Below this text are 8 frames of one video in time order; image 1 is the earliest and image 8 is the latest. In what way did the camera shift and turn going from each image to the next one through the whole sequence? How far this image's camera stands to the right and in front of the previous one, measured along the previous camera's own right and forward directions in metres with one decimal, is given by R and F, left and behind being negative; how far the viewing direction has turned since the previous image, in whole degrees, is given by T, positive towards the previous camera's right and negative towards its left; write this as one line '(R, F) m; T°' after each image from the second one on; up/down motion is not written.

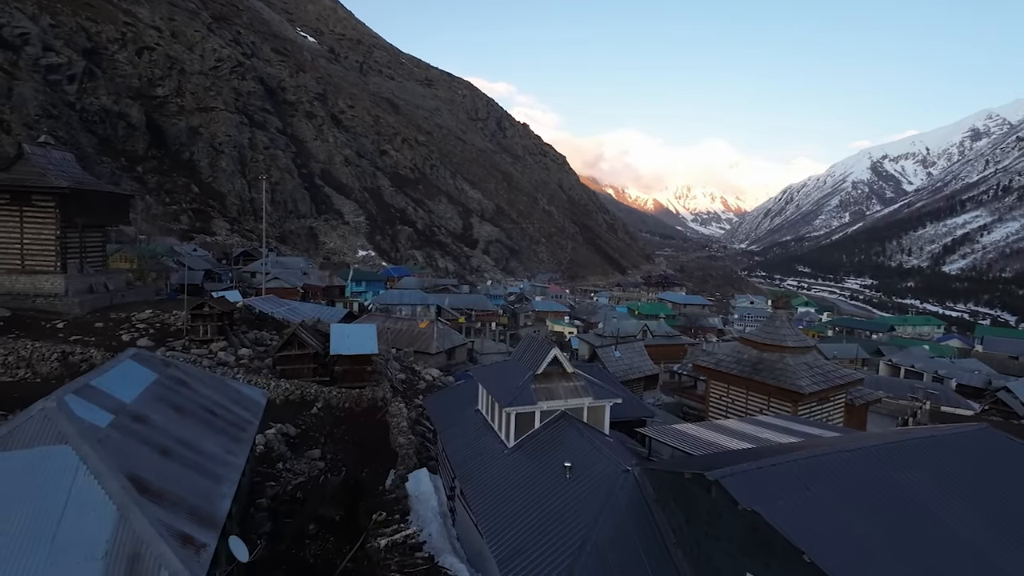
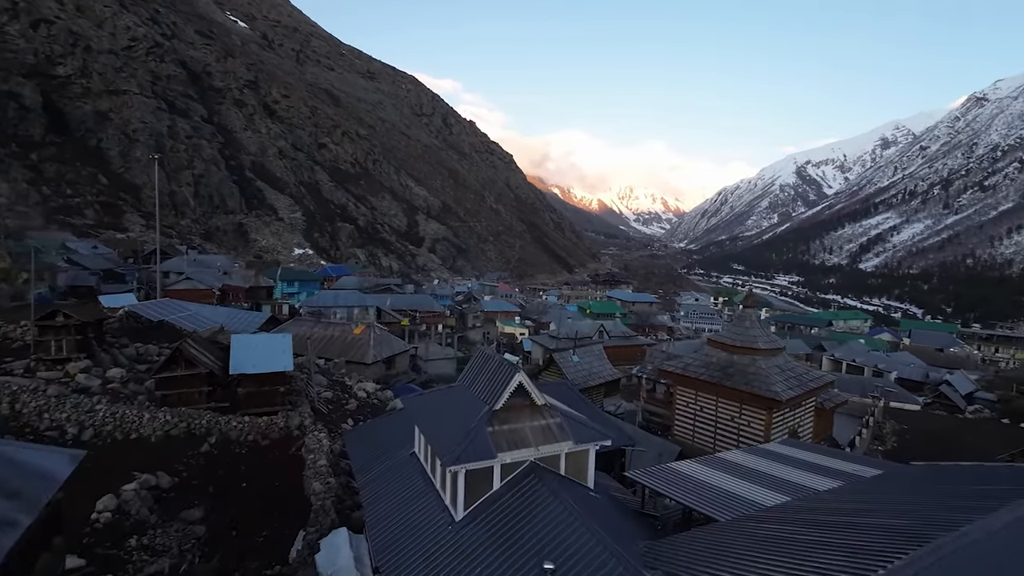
(0.0, +2.5) m; +6°
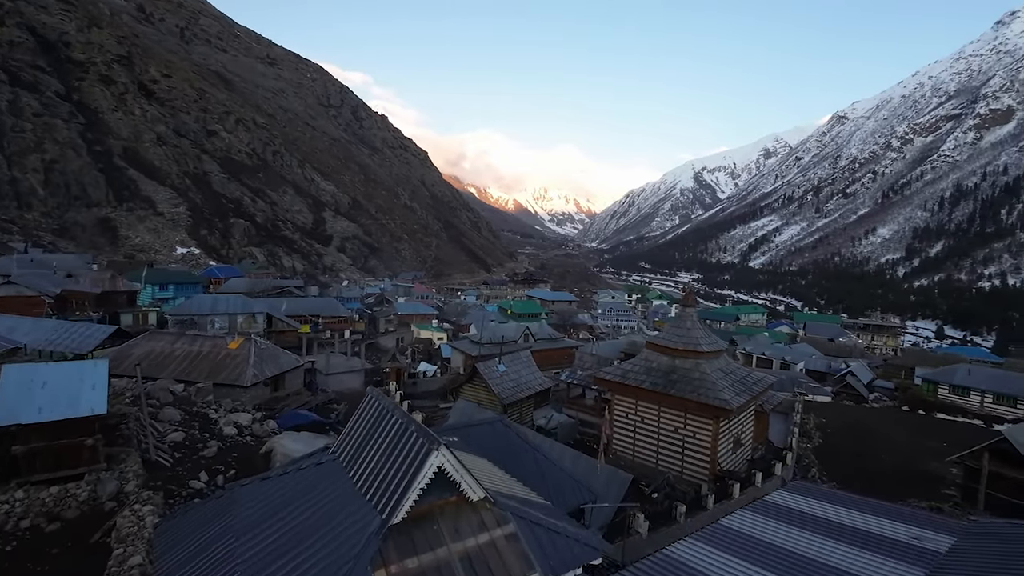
(0.0, +2.9) m; +10°
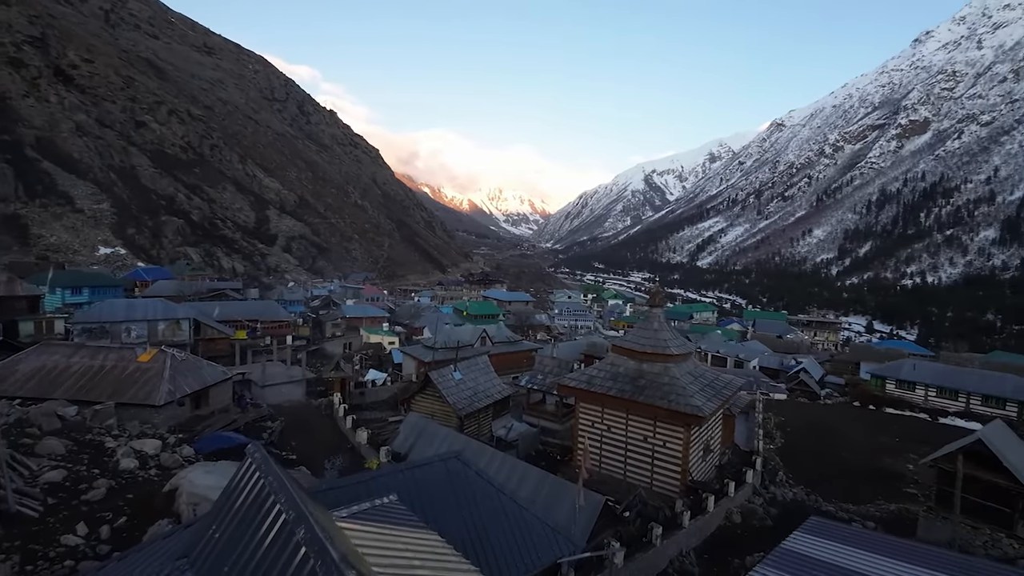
(0.0, +1.5) m; +5°
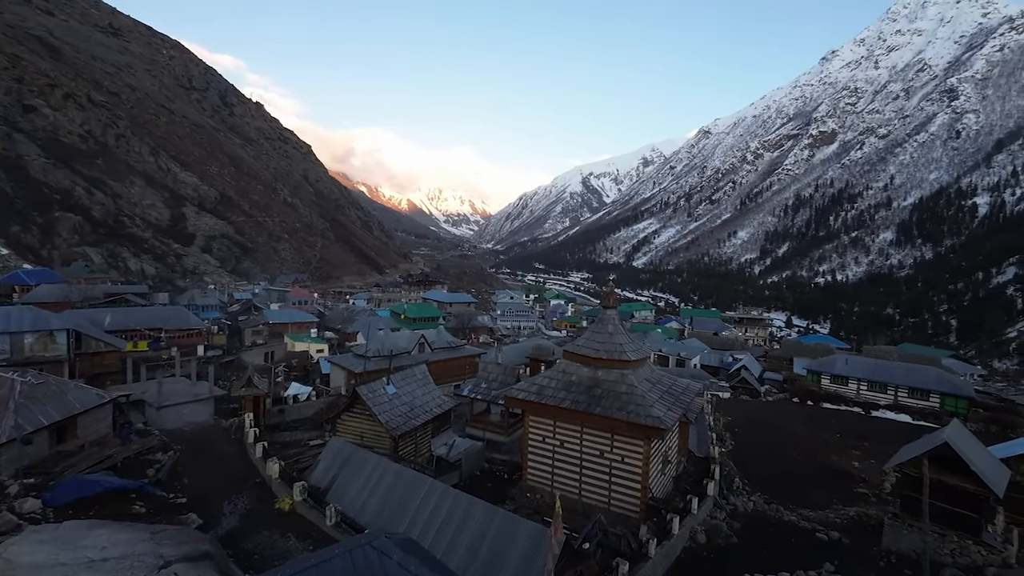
(0.0, +1.8) m; +7°
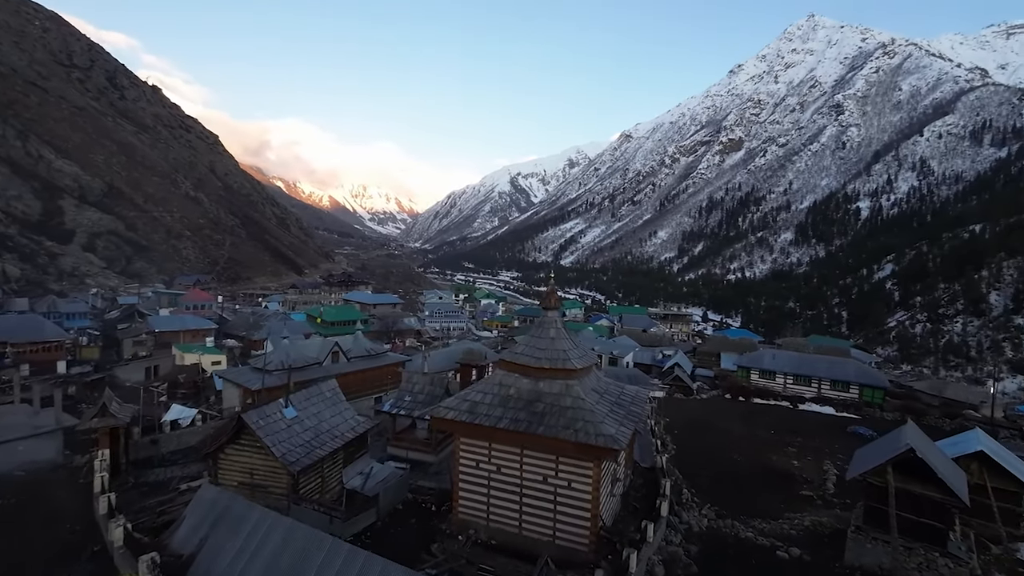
(+0.1, +2.2) m; +8°
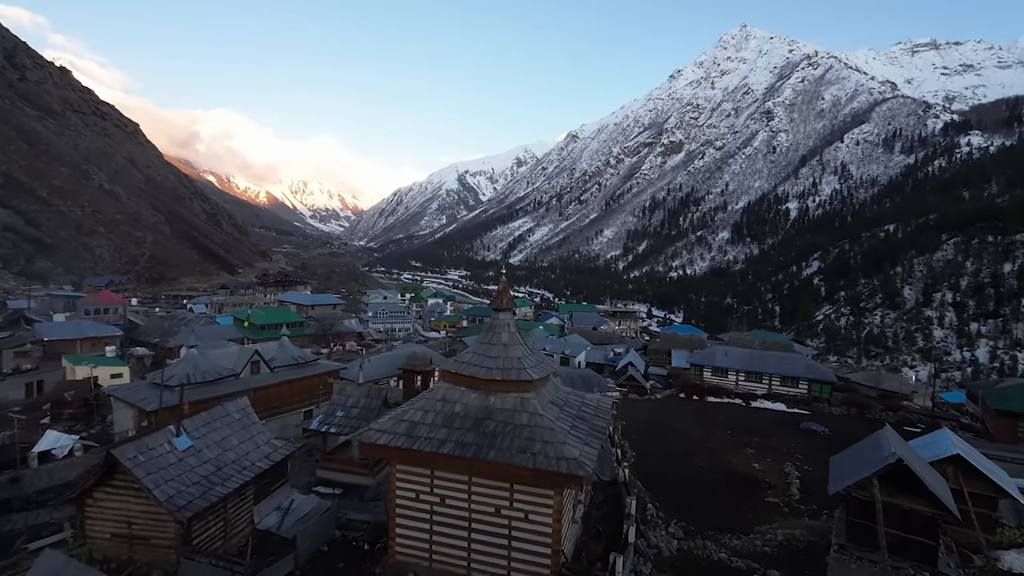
(+0.1, +1.8) m; +6°
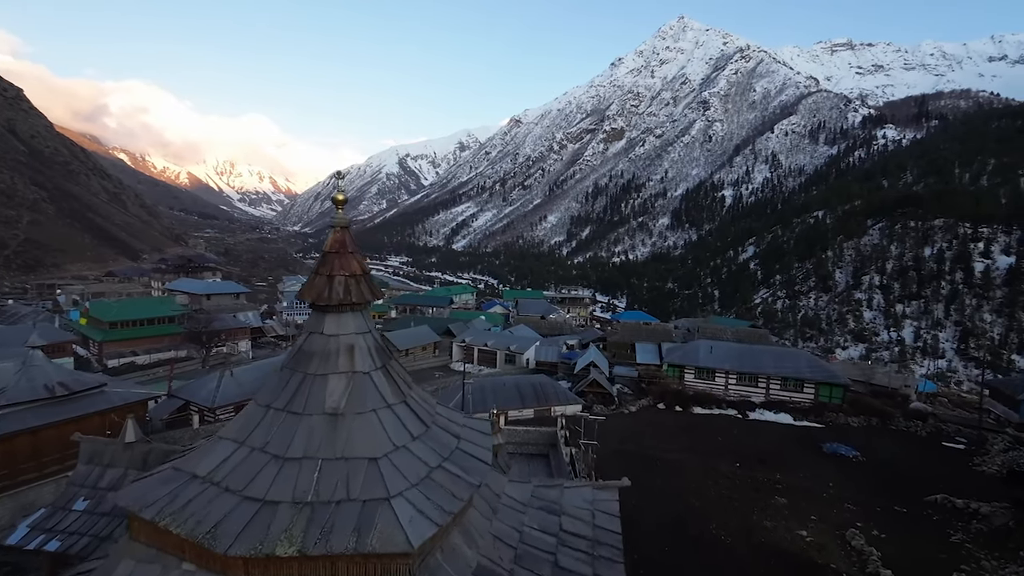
(+0.8, +7.4) m; +7°
